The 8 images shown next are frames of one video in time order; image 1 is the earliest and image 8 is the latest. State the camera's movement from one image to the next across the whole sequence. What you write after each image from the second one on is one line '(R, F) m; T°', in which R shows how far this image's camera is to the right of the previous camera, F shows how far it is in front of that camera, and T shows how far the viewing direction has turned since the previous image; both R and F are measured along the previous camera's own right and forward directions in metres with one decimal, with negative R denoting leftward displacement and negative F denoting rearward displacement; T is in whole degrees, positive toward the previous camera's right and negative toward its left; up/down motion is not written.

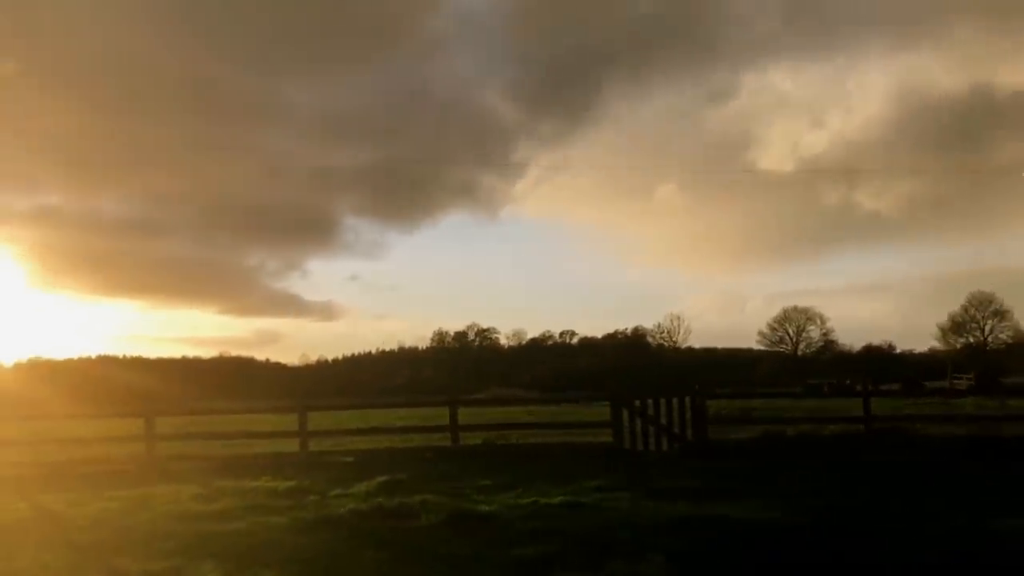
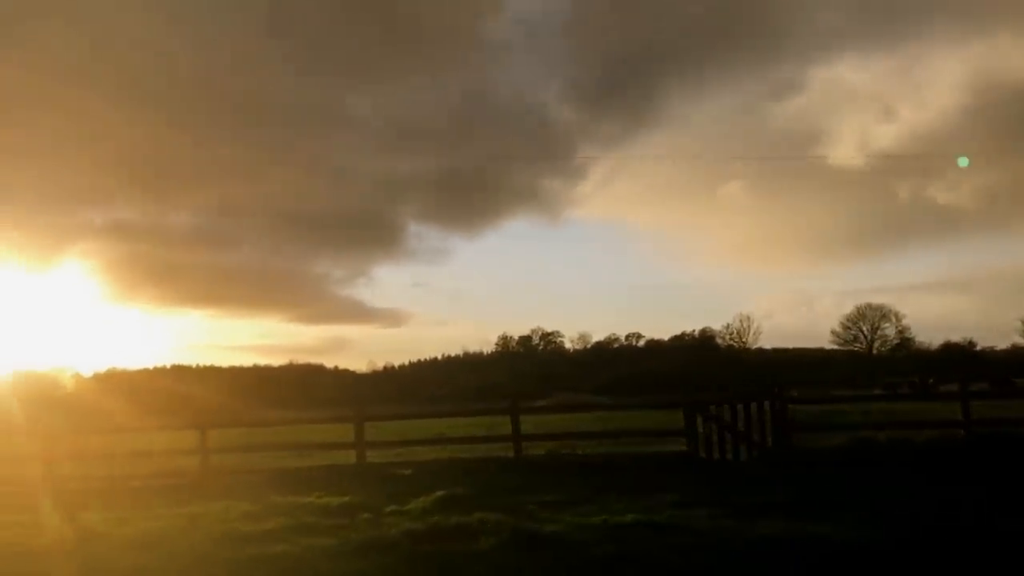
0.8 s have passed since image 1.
(0.0, +0.7) m; -4°
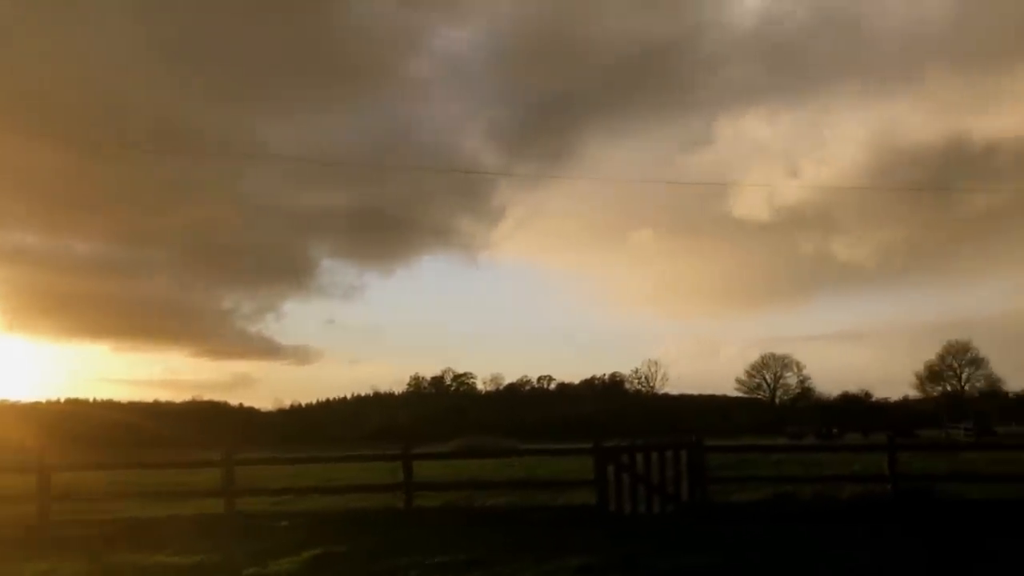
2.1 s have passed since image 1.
(+0.2, +1.4) m; +5°
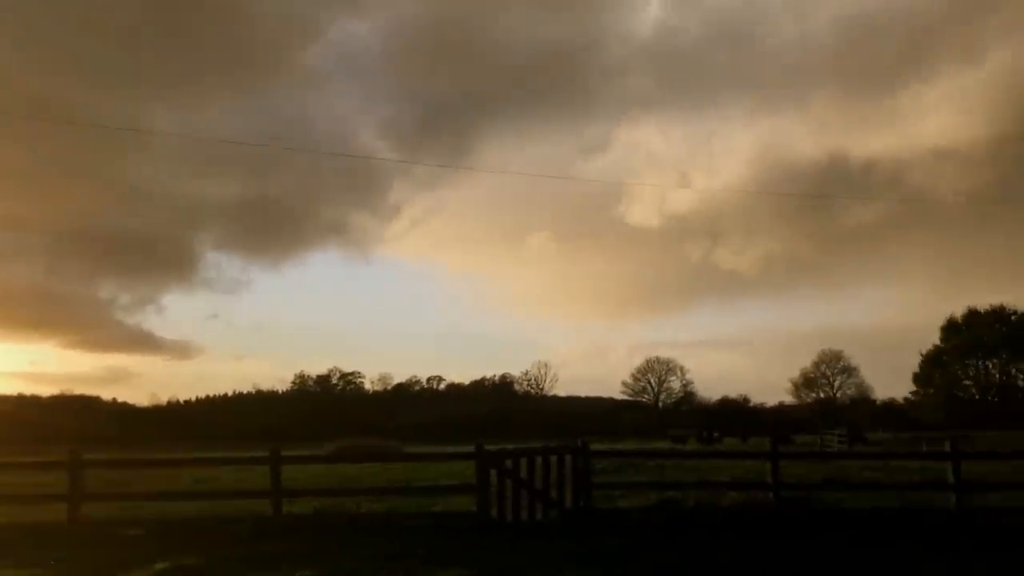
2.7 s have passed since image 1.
(+0.1, +0.6) m; +7°
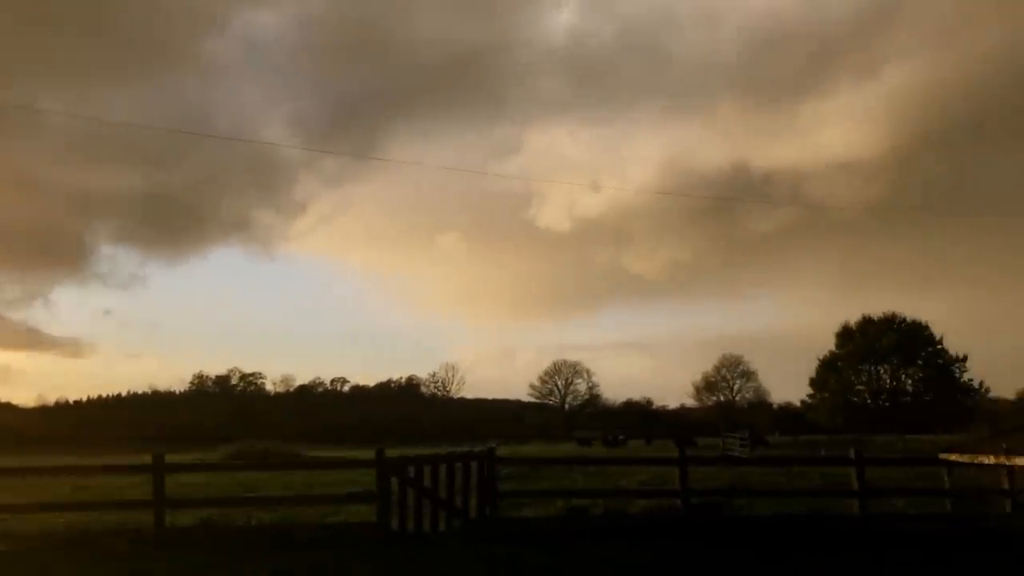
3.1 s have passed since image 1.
(0.0, +0.5) m; +6°
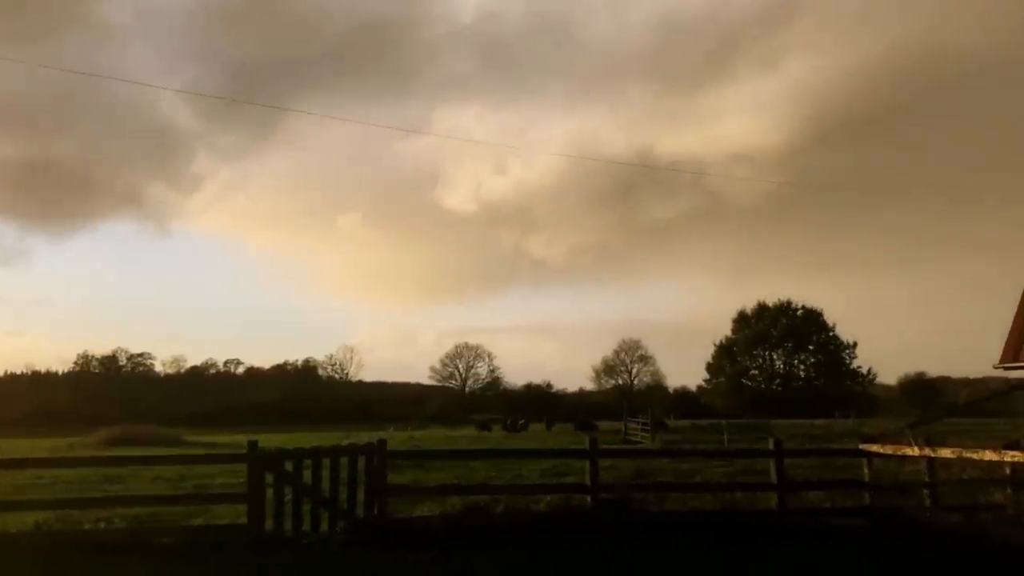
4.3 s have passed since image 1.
(+0.1, +1.3) m; +6°
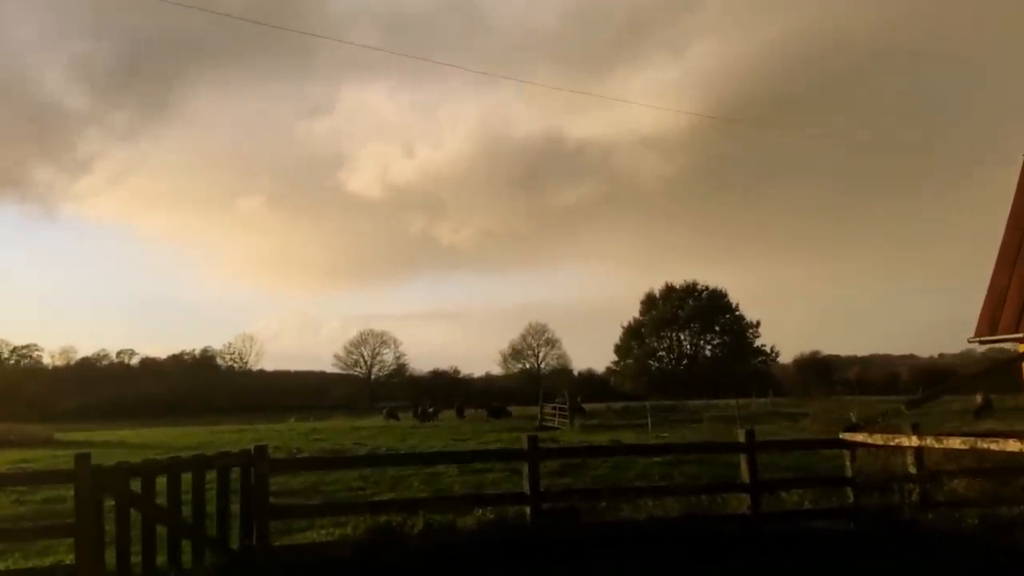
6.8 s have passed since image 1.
(-0.1, +2.4) m; +6°
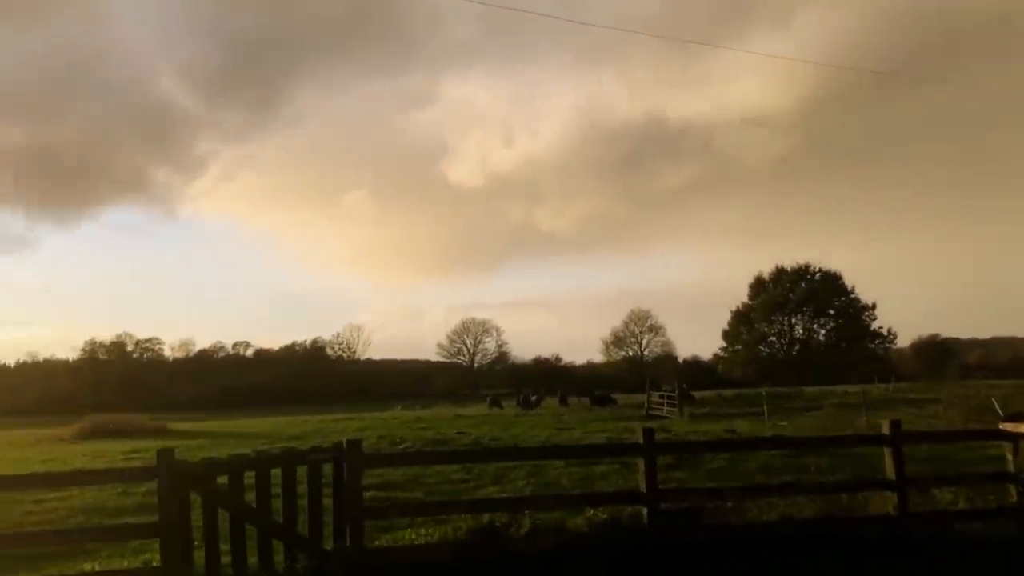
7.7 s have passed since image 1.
(-0.1, +0.8) m; -6°
